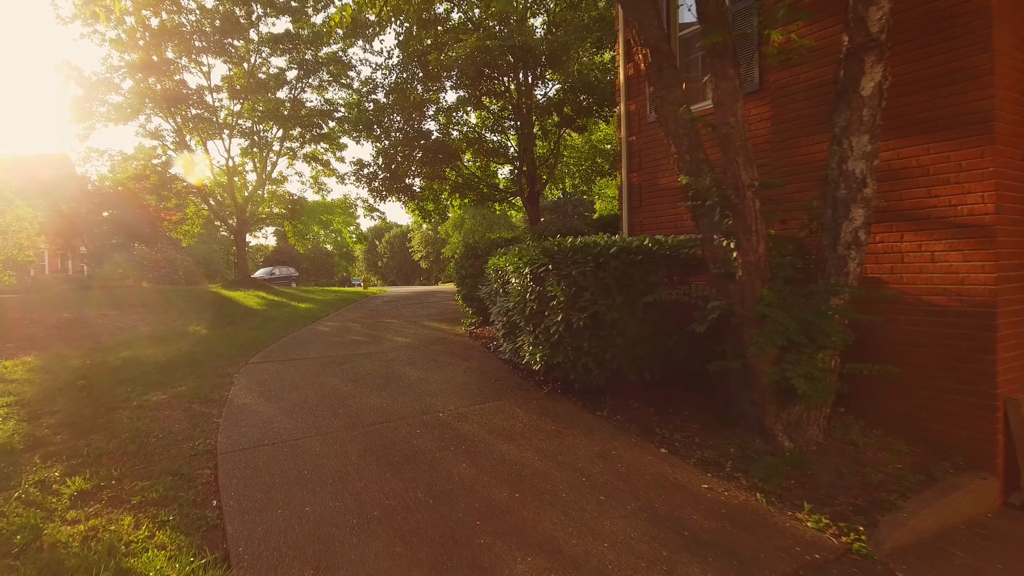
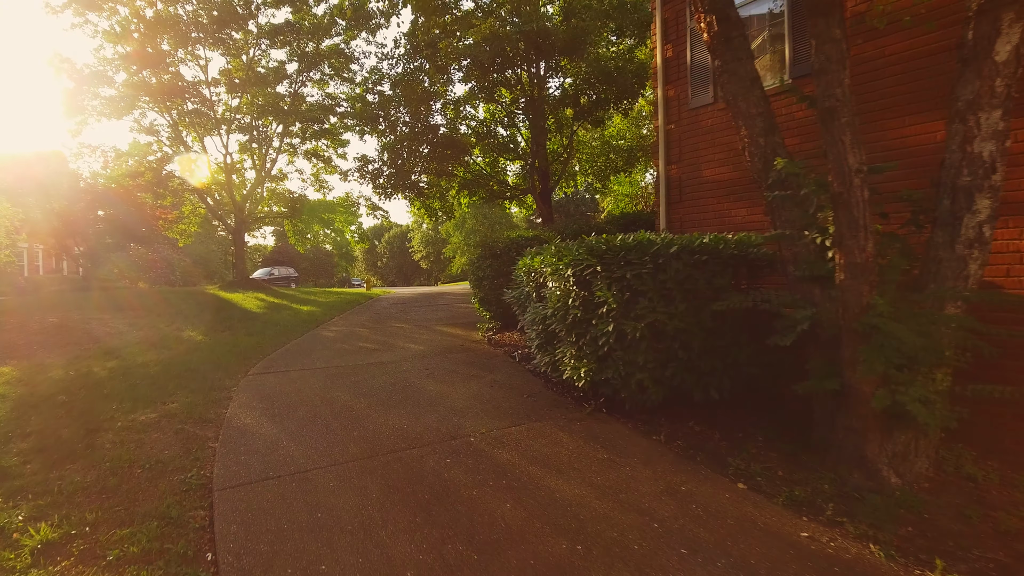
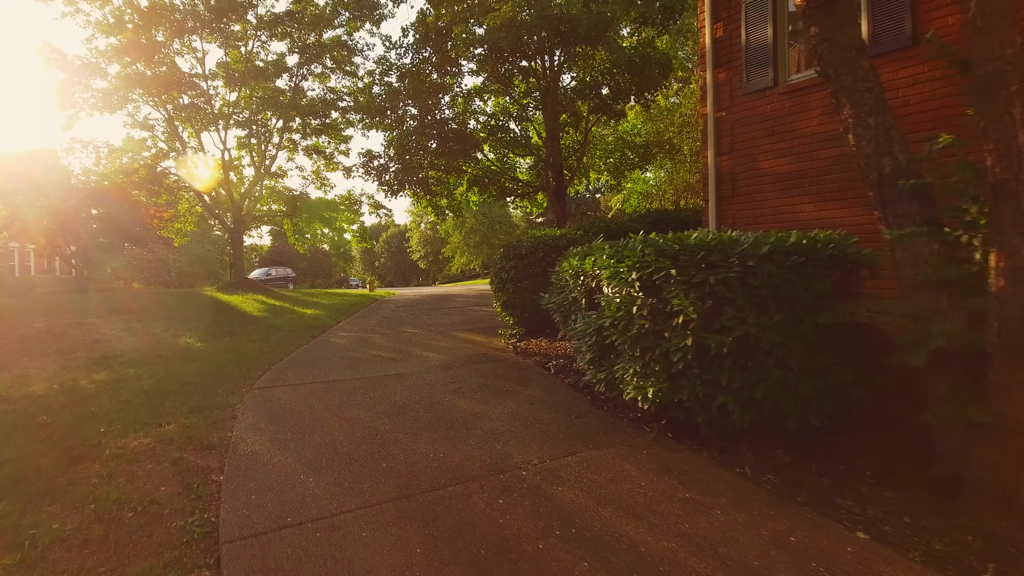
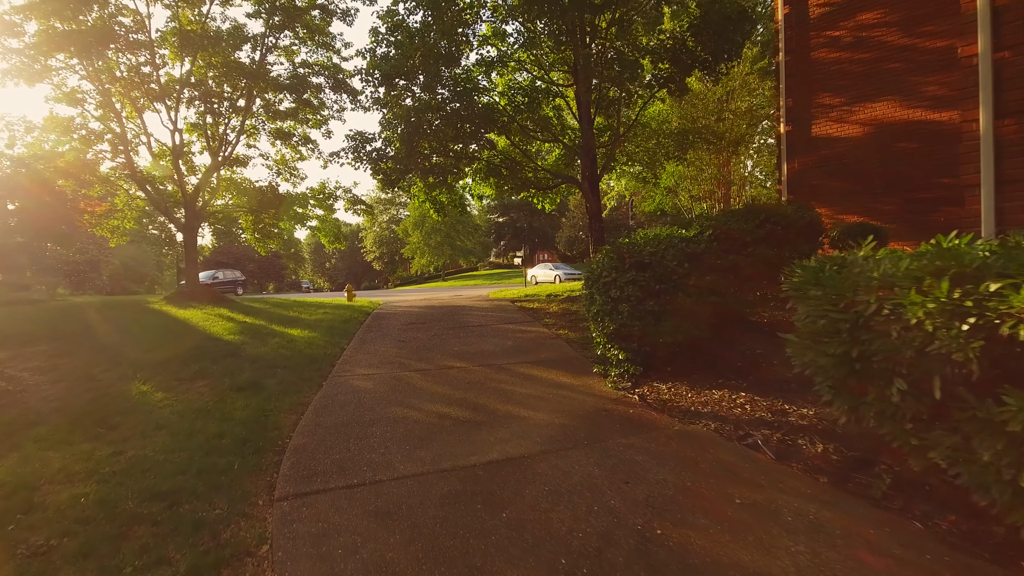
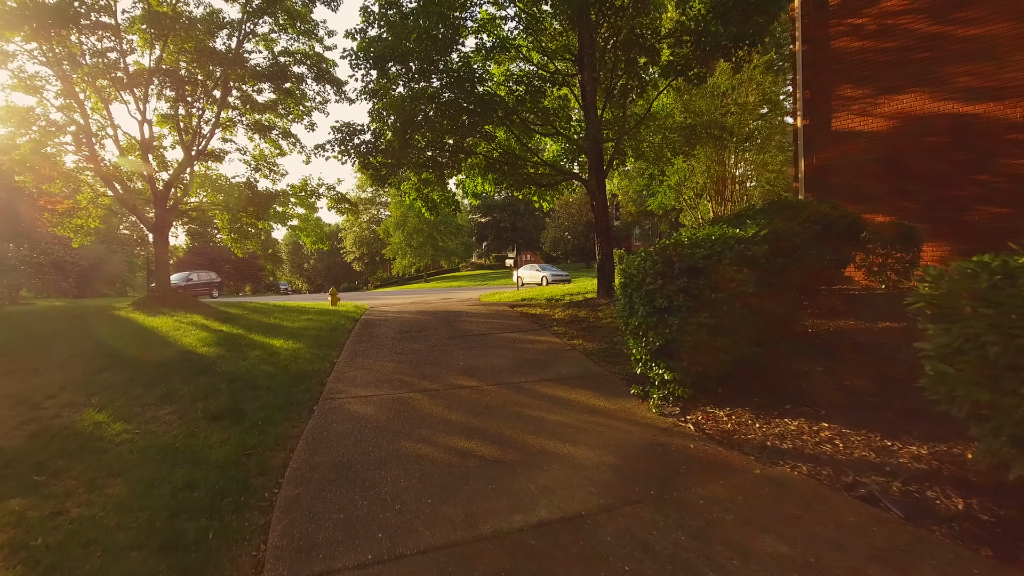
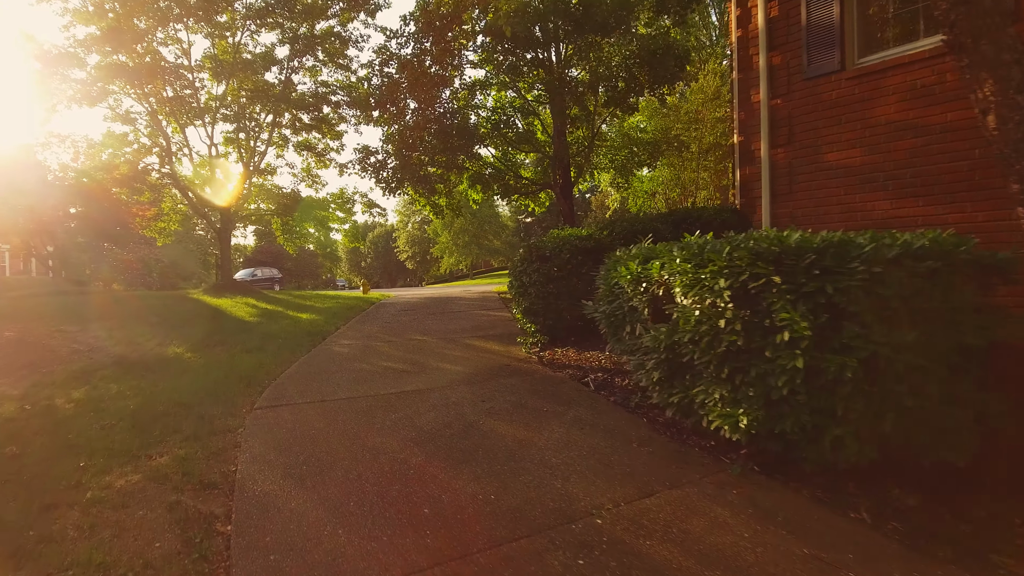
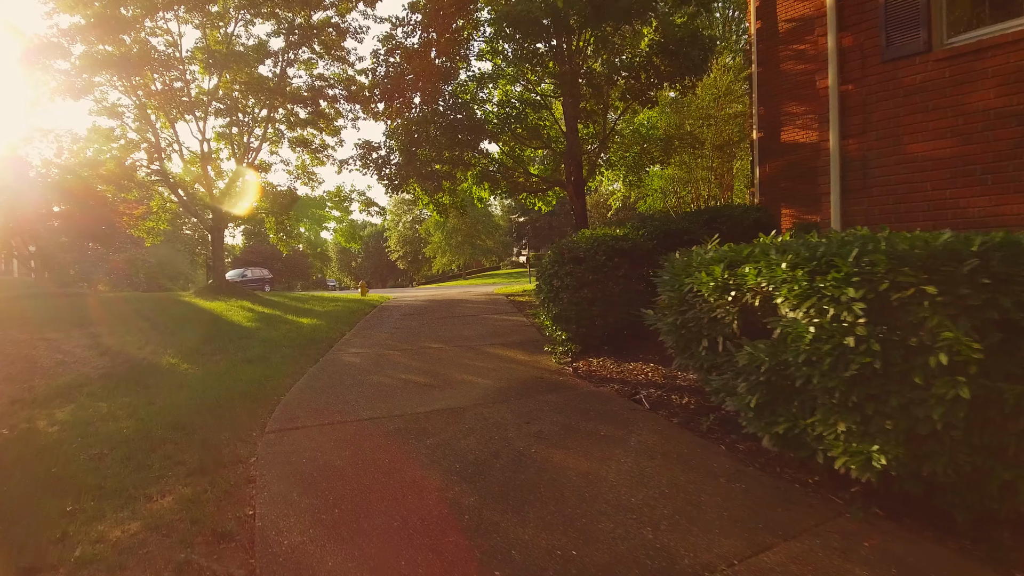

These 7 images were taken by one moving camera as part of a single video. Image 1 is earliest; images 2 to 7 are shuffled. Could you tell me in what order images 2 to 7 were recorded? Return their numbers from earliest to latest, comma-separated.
2, 3, 6, 7, 4, 5
